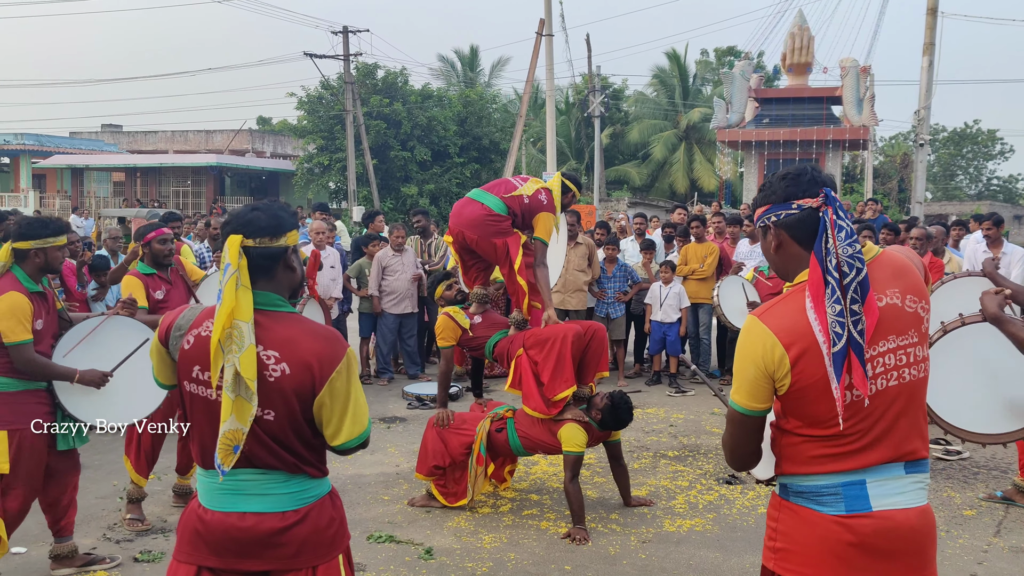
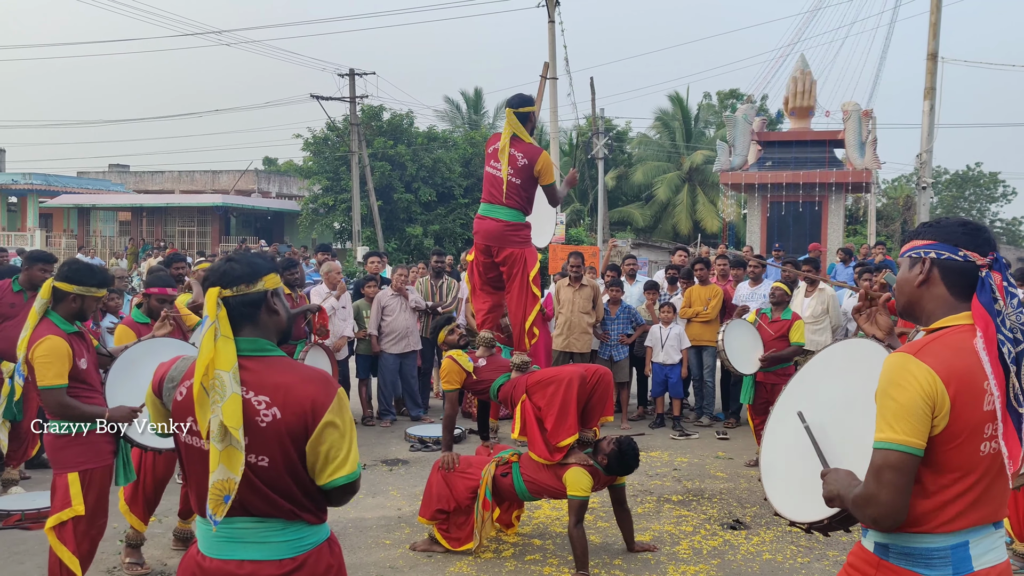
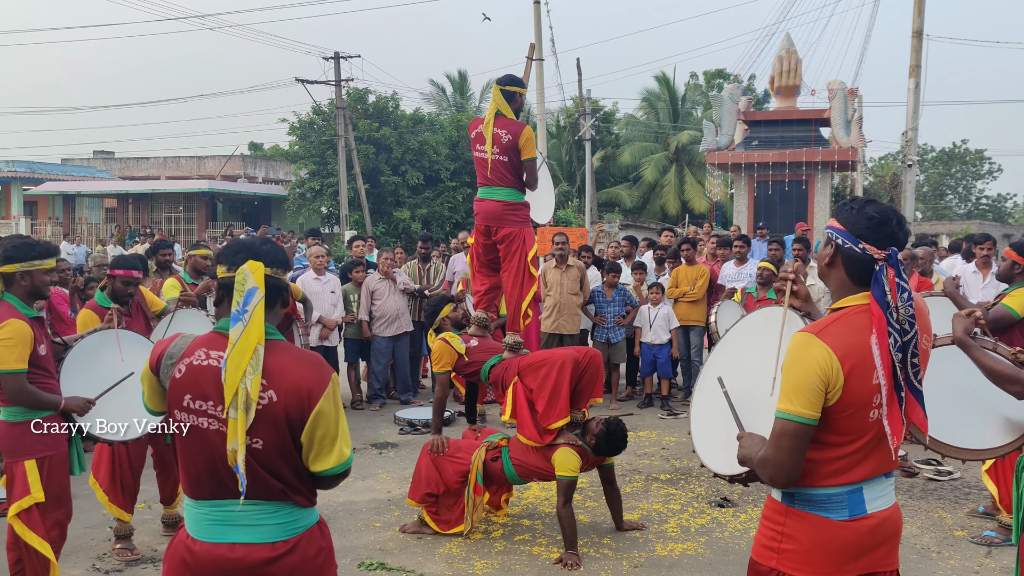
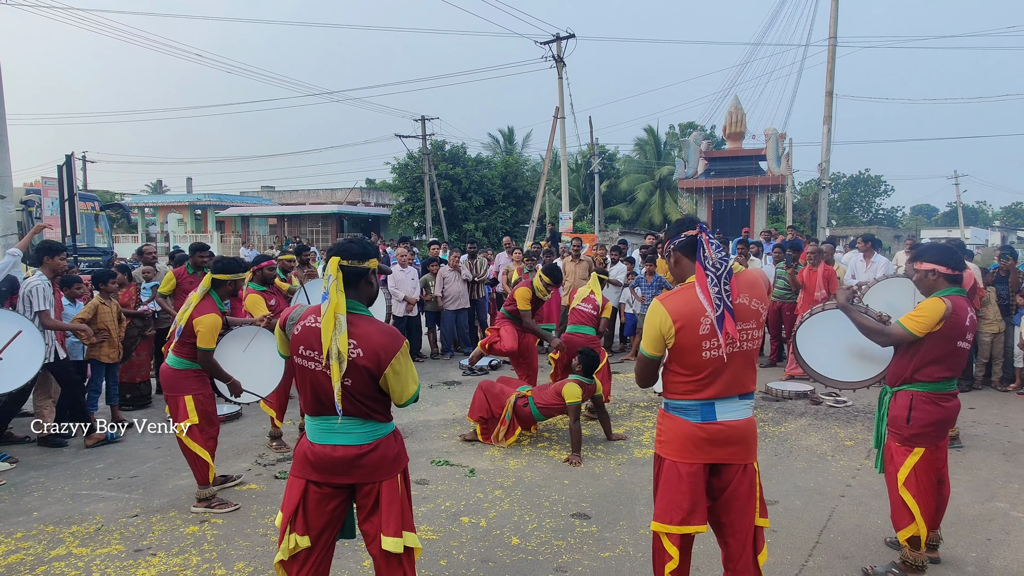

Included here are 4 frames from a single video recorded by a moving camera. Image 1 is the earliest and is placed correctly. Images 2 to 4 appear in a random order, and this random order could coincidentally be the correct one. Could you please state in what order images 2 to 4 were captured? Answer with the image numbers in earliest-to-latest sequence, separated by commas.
2, 3, 4
